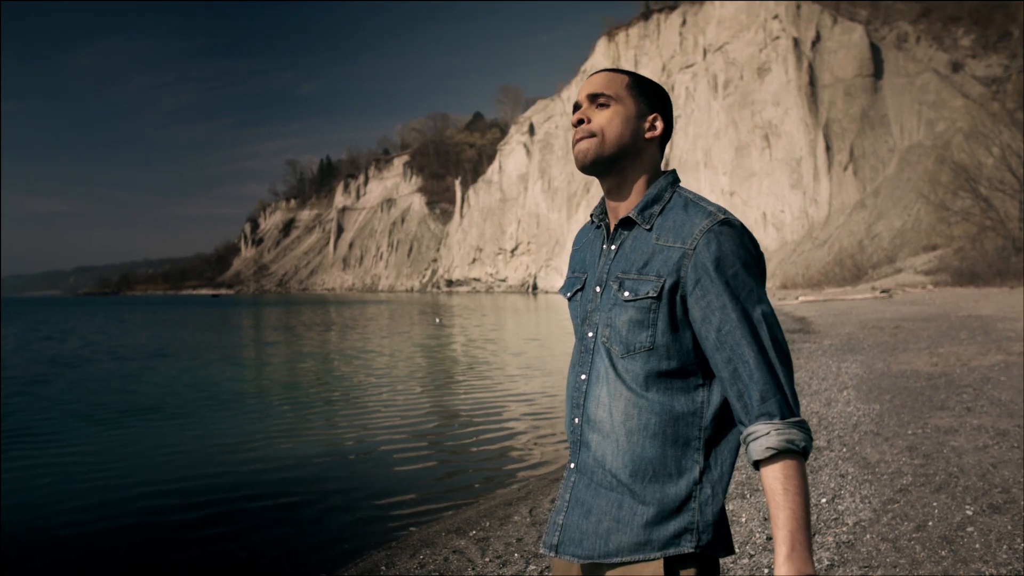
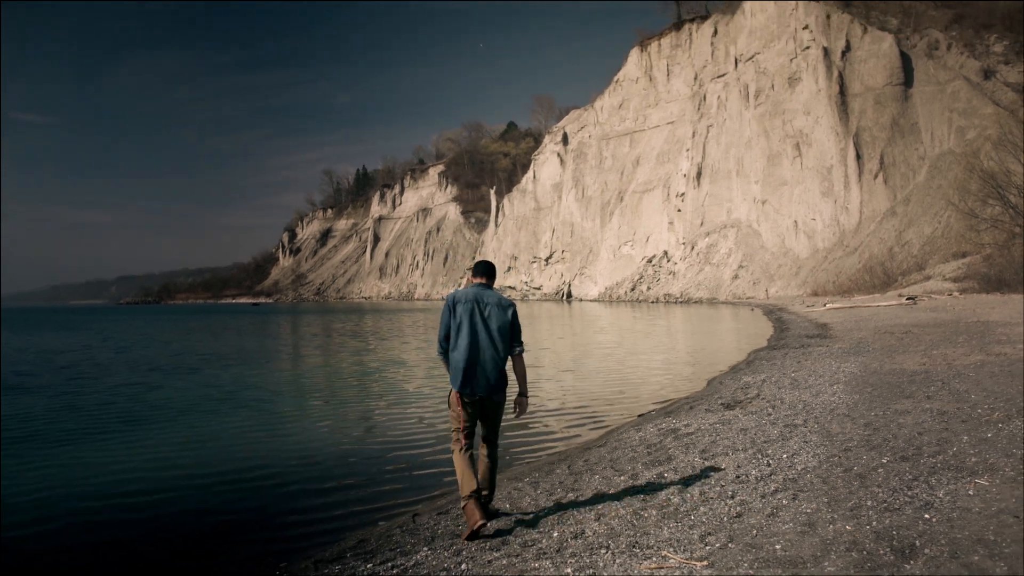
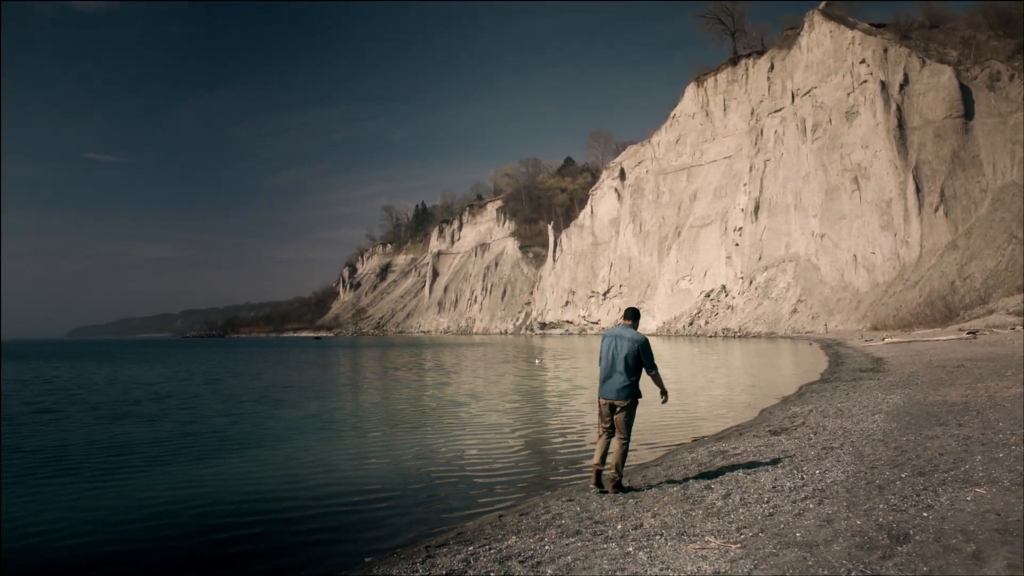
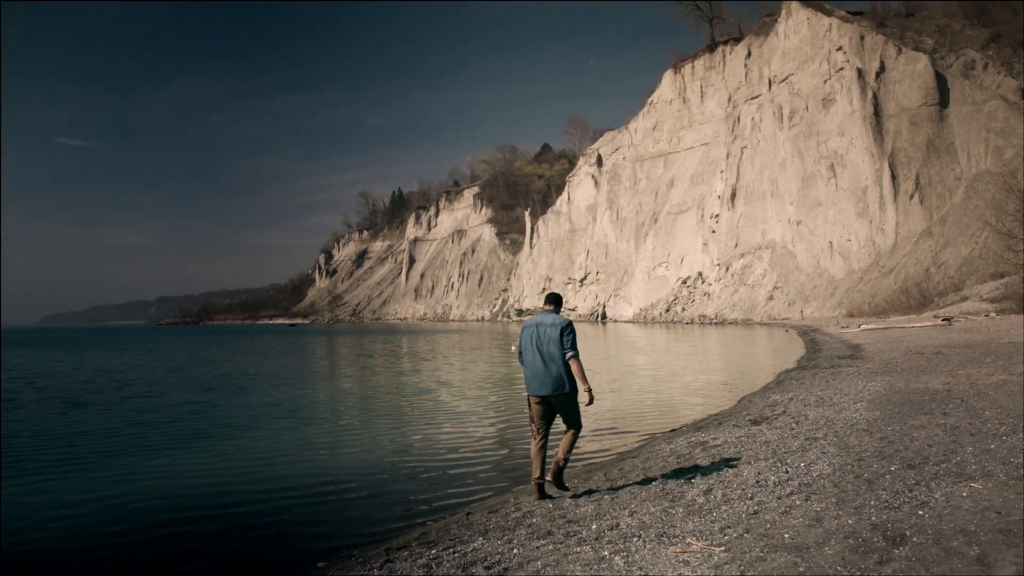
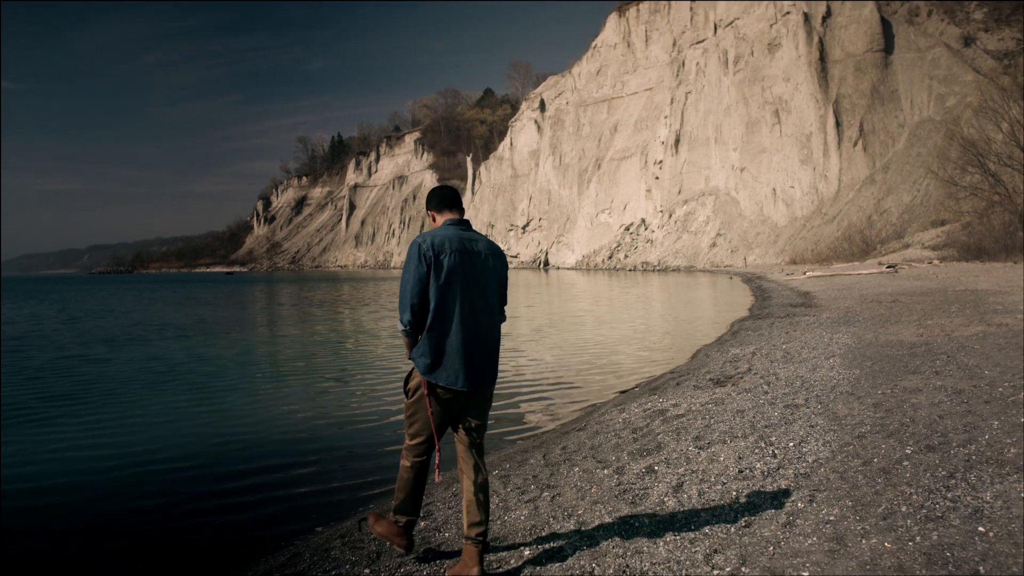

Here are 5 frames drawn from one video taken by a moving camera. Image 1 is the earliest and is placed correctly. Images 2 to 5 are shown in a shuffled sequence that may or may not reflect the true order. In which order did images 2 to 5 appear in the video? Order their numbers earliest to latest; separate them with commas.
5, 2, 4, 3
